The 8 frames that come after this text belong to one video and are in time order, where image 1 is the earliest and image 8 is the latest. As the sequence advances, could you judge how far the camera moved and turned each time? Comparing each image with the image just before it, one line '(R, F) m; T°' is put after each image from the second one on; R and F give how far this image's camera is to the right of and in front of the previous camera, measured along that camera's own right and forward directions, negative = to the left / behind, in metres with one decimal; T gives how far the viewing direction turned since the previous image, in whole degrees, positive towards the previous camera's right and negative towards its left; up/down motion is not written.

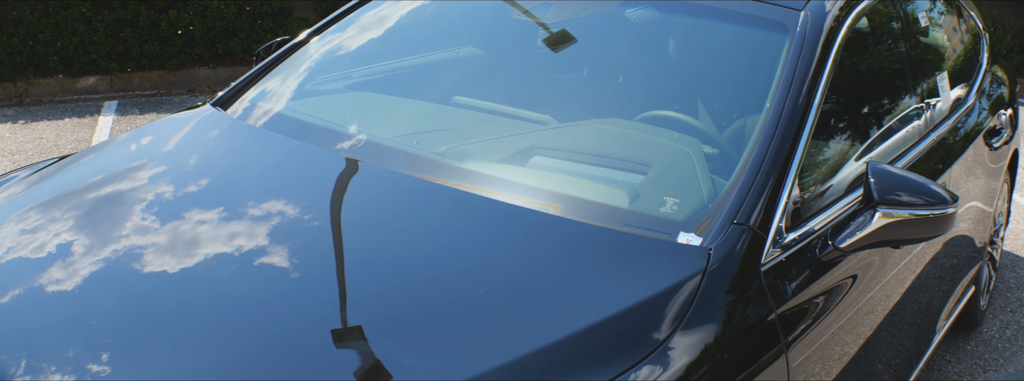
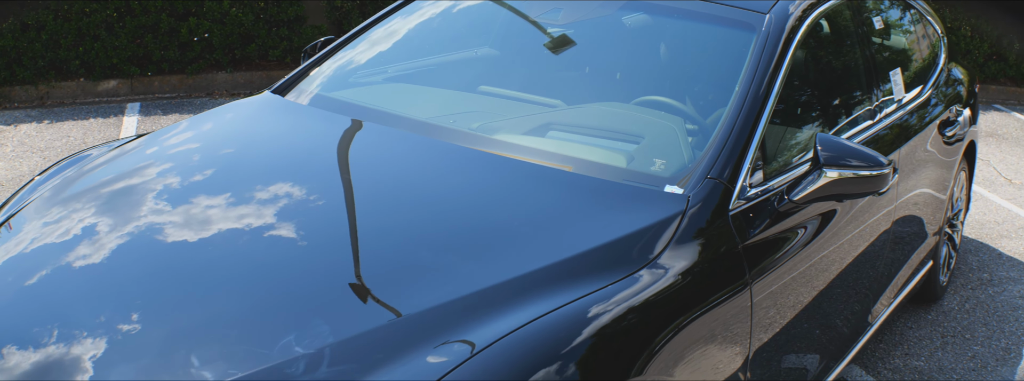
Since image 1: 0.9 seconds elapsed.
(0.0, -0.3) m; 0°
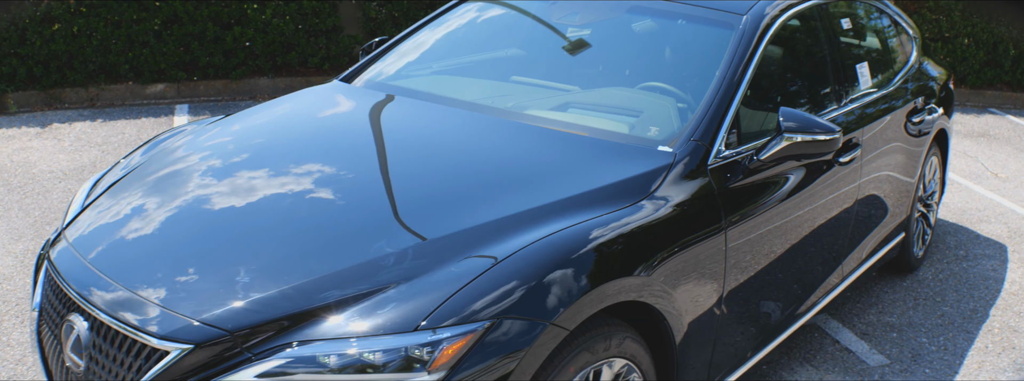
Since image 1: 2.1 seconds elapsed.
(0.0, -0.4) m; -1°
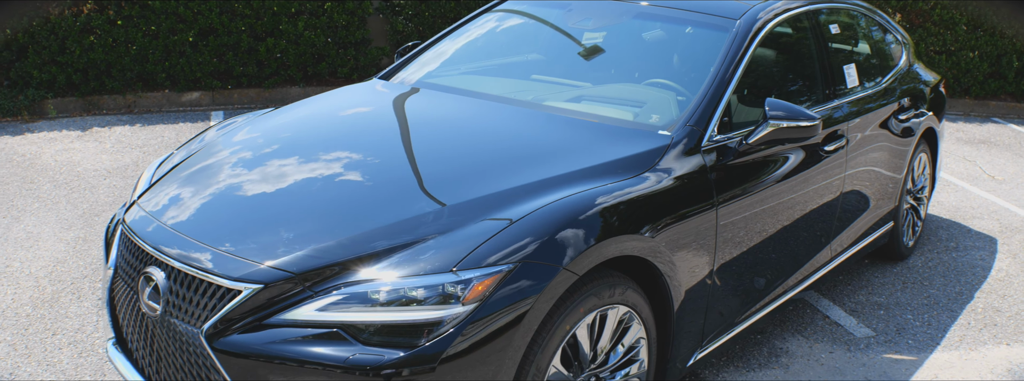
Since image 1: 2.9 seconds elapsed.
(0.0, -0.3) m; -1°
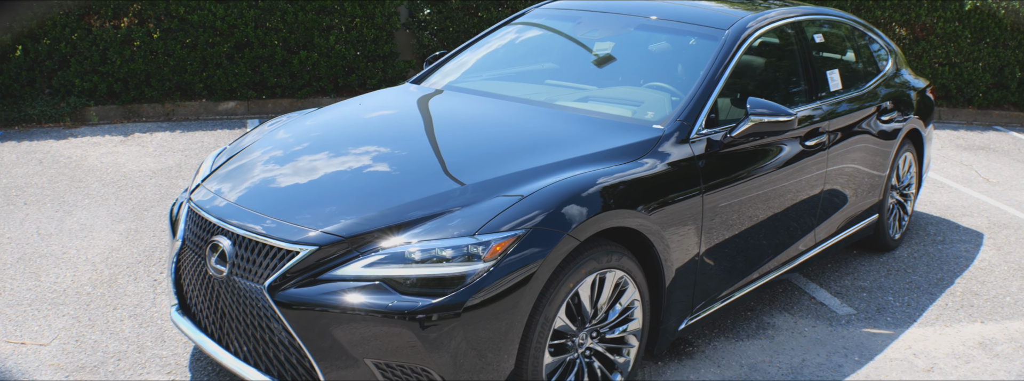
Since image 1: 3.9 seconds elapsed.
(0.0, -0.4) m; -1°
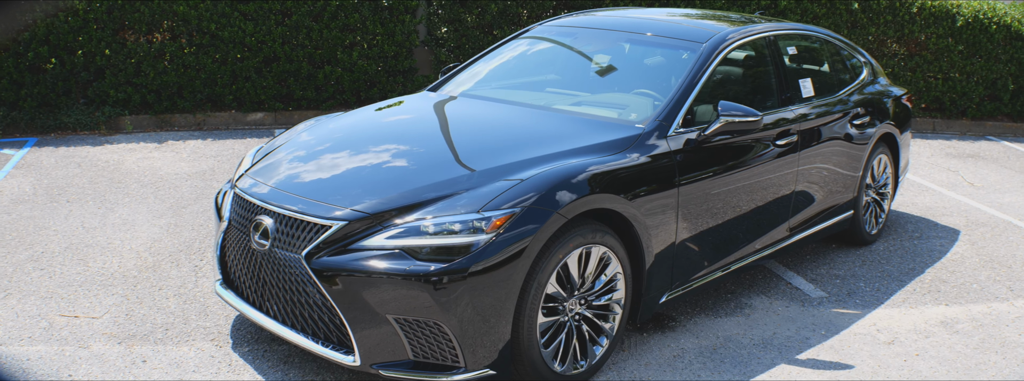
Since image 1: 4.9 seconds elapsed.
(0.0, -0.4) m; -1°
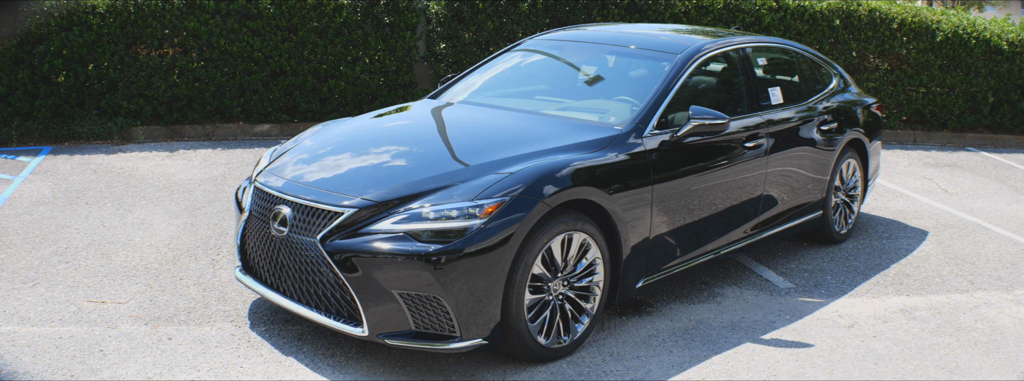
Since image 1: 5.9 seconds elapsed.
(0.0, -0.4) m; 0°
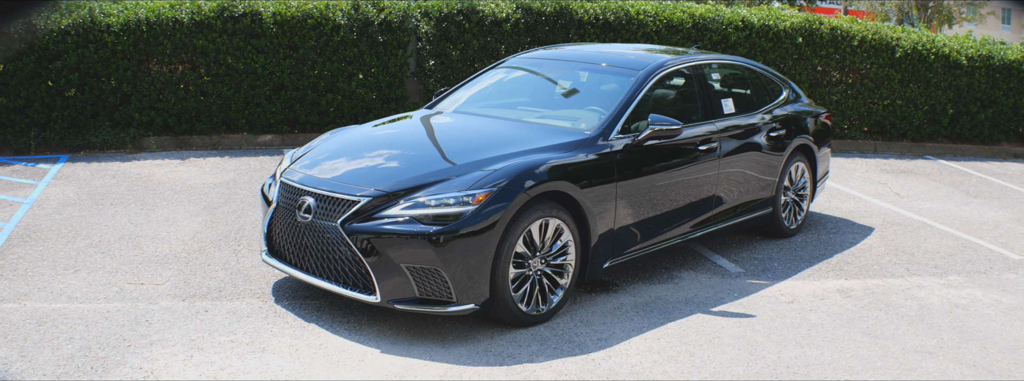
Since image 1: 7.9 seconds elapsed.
(0.0, -0.7) m; +1°
